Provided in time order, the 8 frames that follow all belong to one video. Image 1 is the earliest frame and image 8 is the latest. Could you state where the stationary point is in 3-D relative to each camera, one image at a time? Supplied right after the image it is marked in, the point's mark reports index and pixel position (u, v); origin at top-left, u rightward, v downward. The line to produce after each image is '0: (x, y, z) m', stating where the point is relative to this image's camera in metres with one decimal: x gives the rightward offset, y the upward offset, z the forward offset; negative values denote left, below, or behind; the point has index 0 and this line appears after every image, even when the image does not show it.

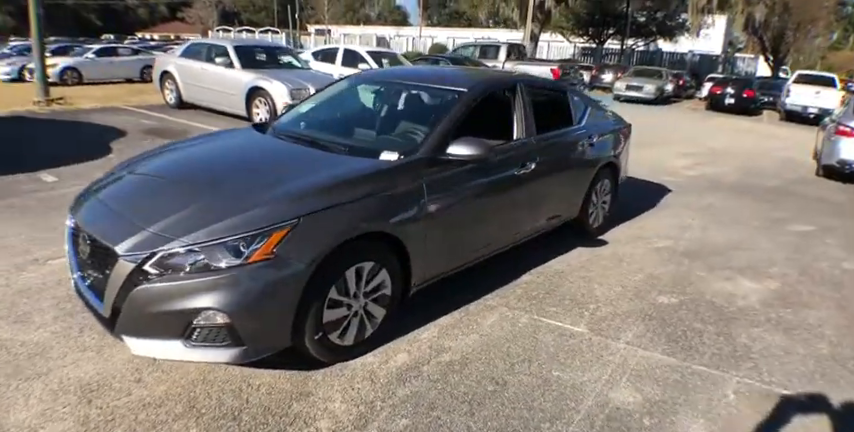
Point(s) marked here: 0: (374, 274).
0: (-0.3, -0.3, +3.0) m
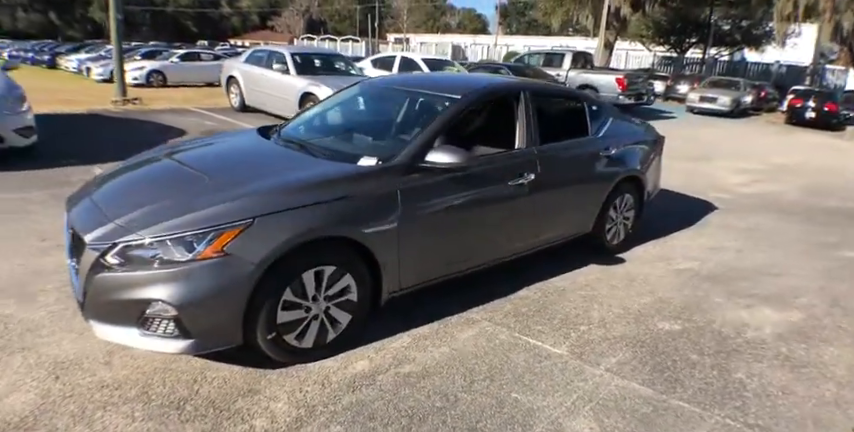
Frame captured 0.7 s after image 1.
0: (-0.5, -0.3, +3.0) m
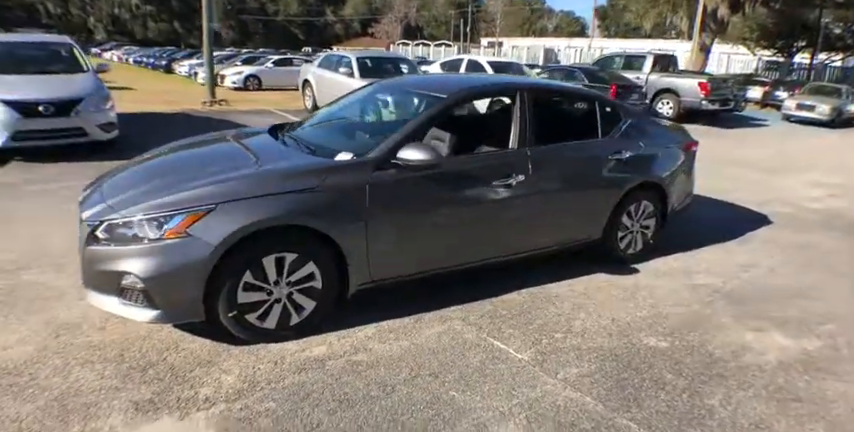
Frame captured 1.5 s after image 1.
0: (-0.7, -0.3, +3.2) m
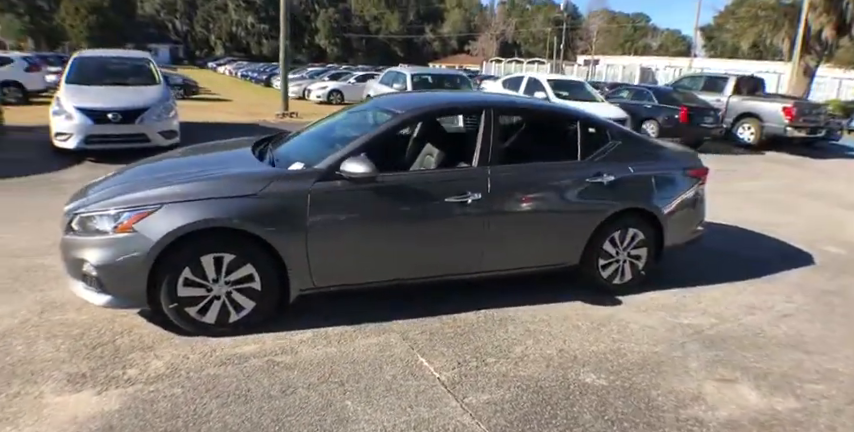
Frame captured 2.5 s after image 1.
0: (-1.2, -0.3, +3.4) m
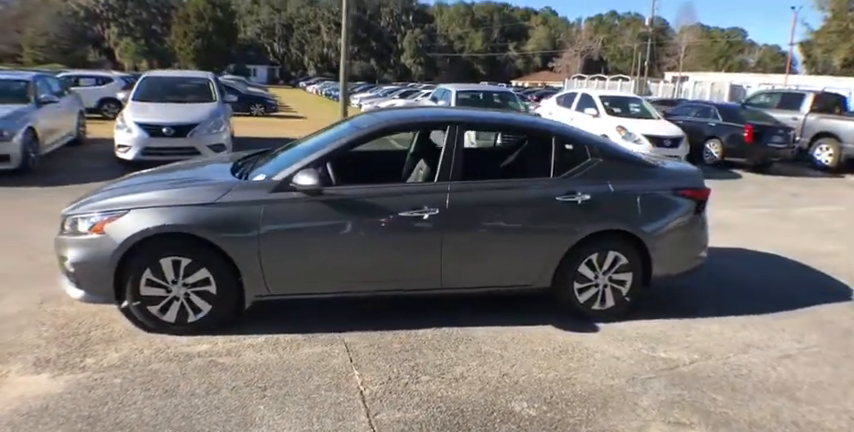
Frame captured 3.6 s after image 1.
0: (-1.5, -0.3, +3.6) m
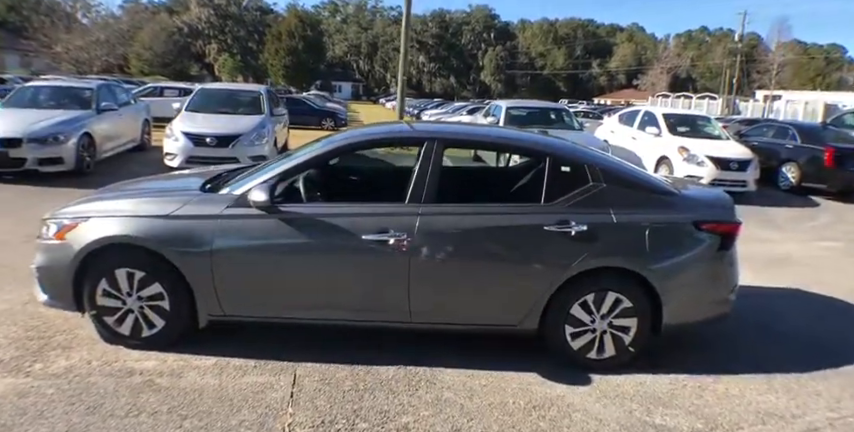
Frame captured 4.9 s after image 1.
0: (-1.7, -0.4, +3.4) m
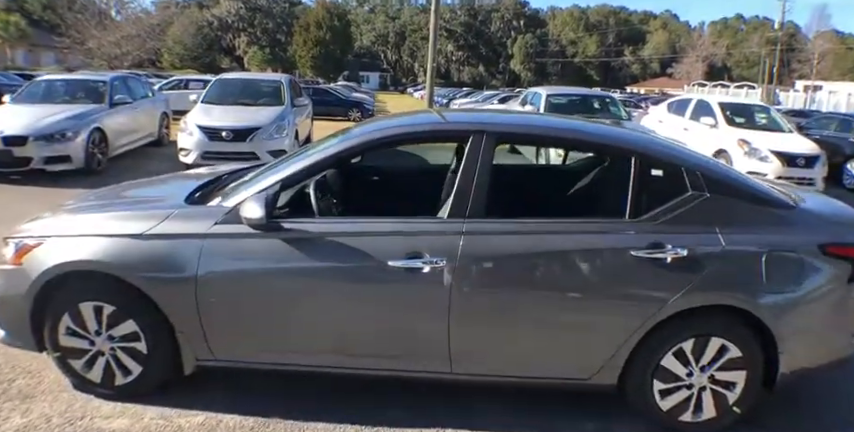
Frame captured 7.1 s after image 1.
0: (-1.5, -0.5, +2.7) m
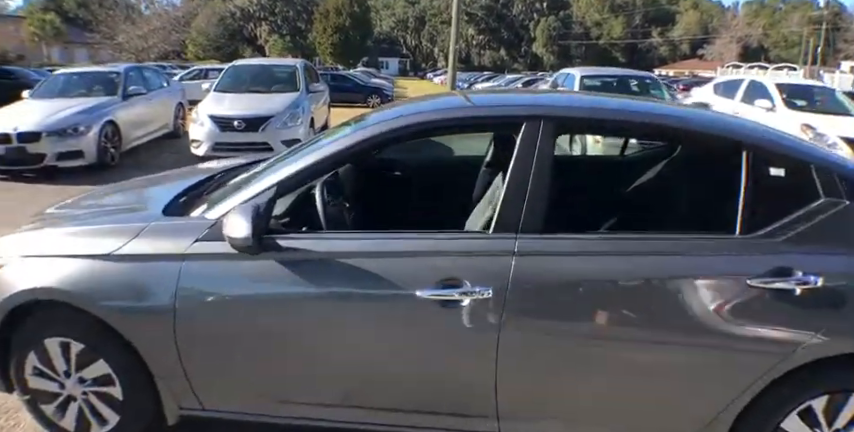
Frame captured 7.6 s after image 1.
0: (-1.3, -0.6, +2.2) m
